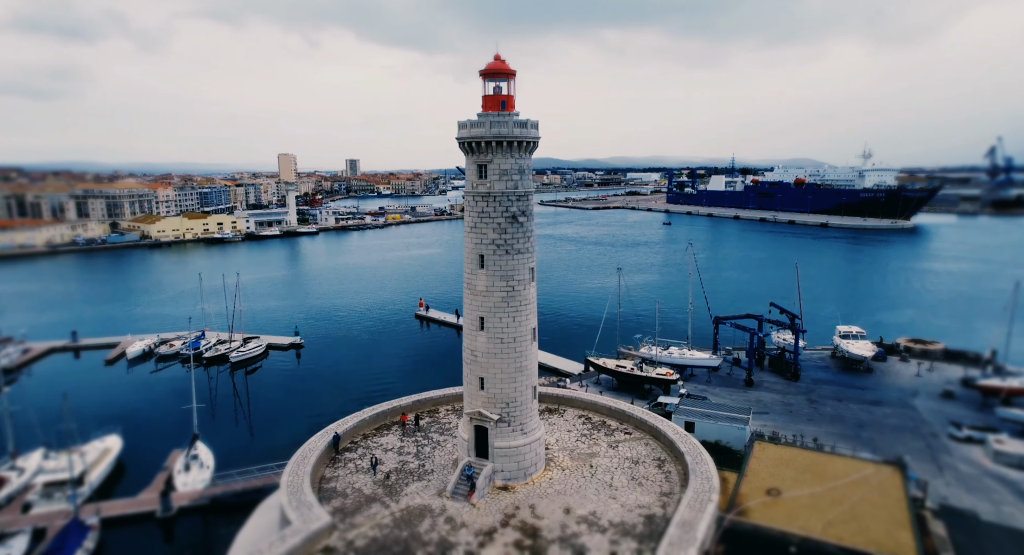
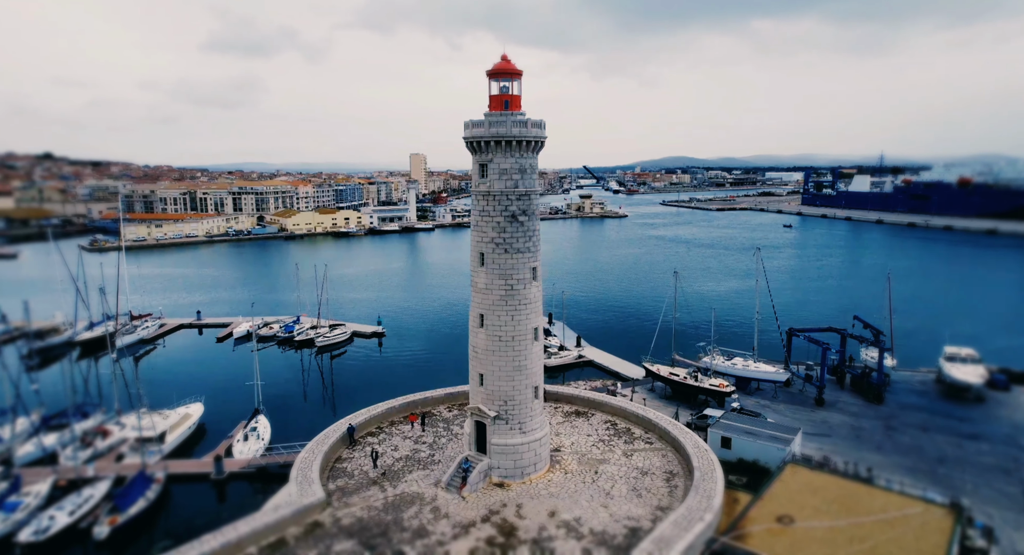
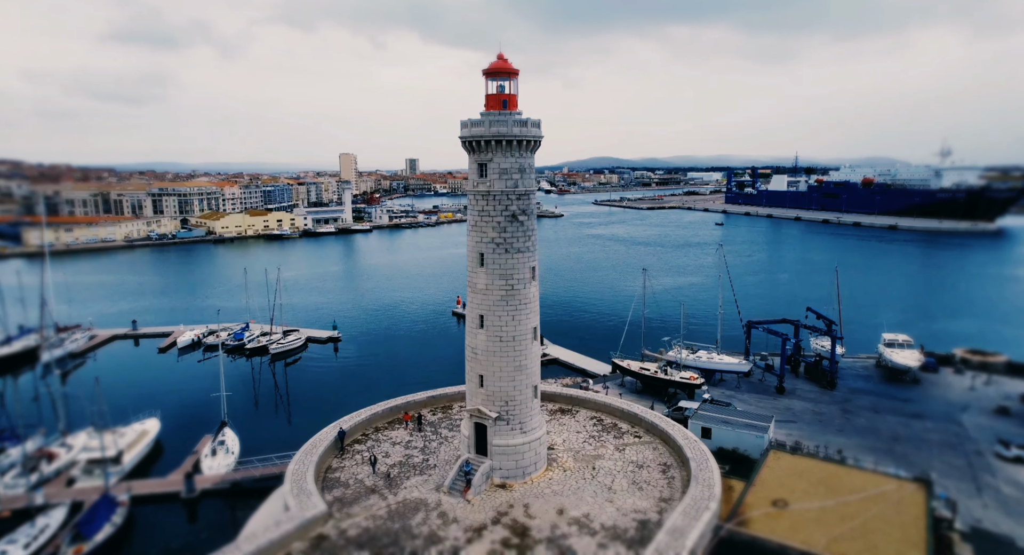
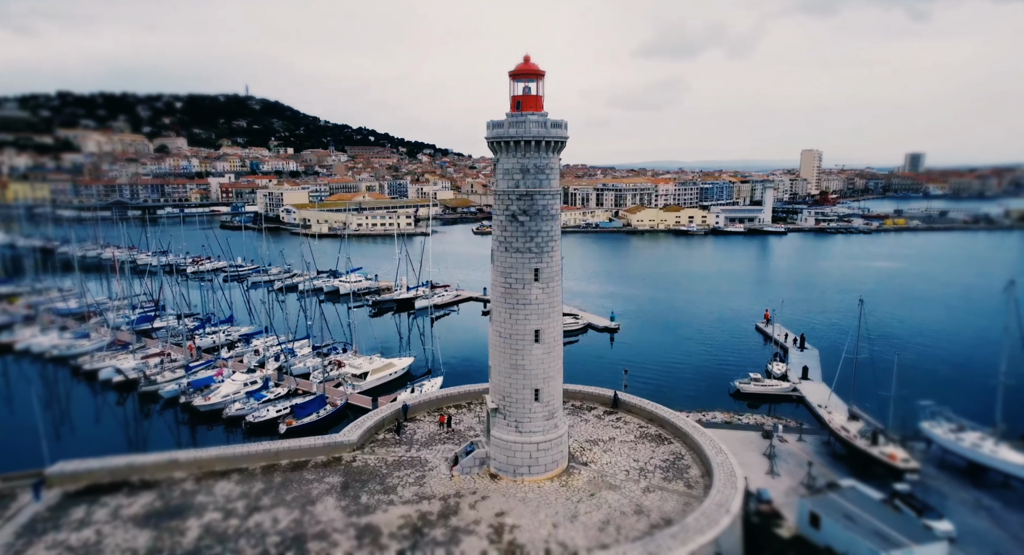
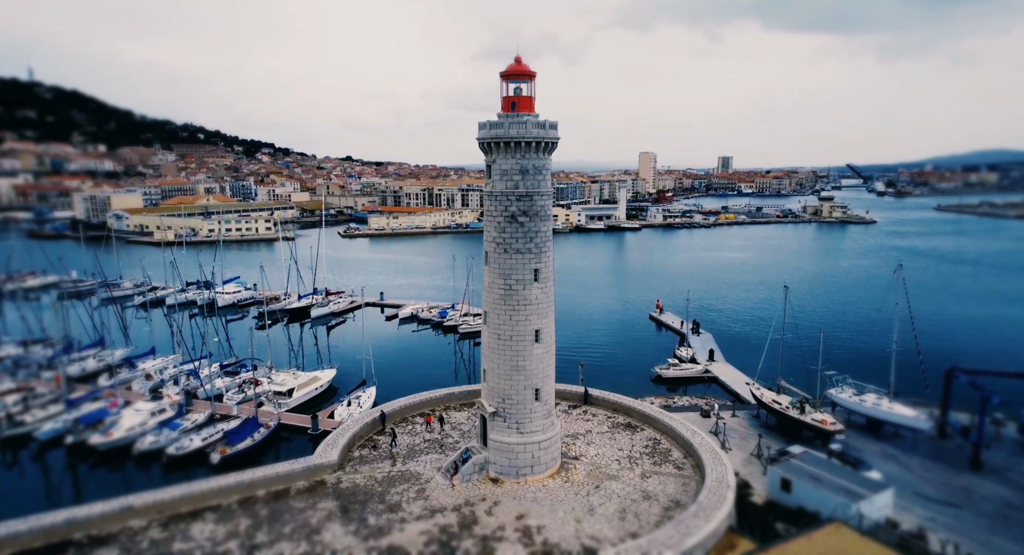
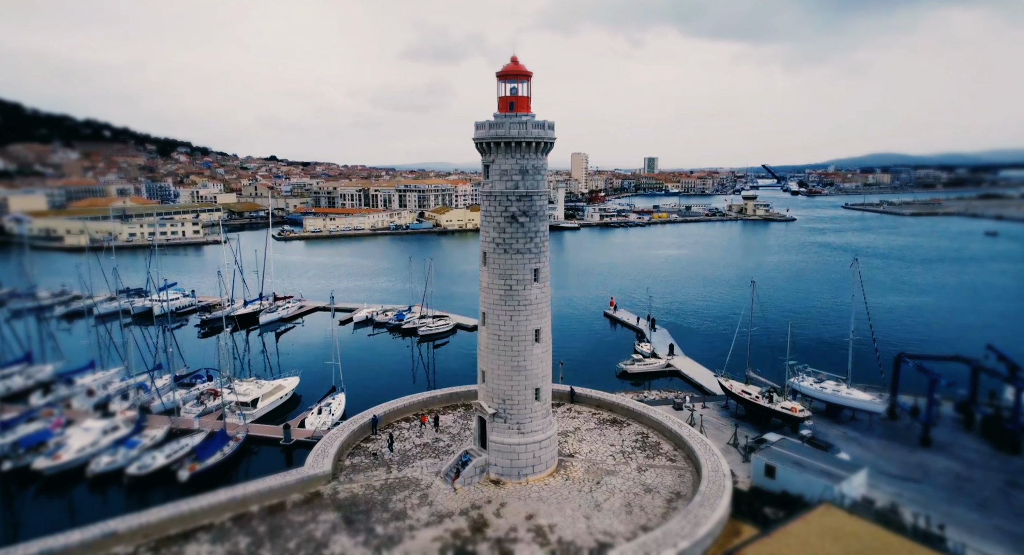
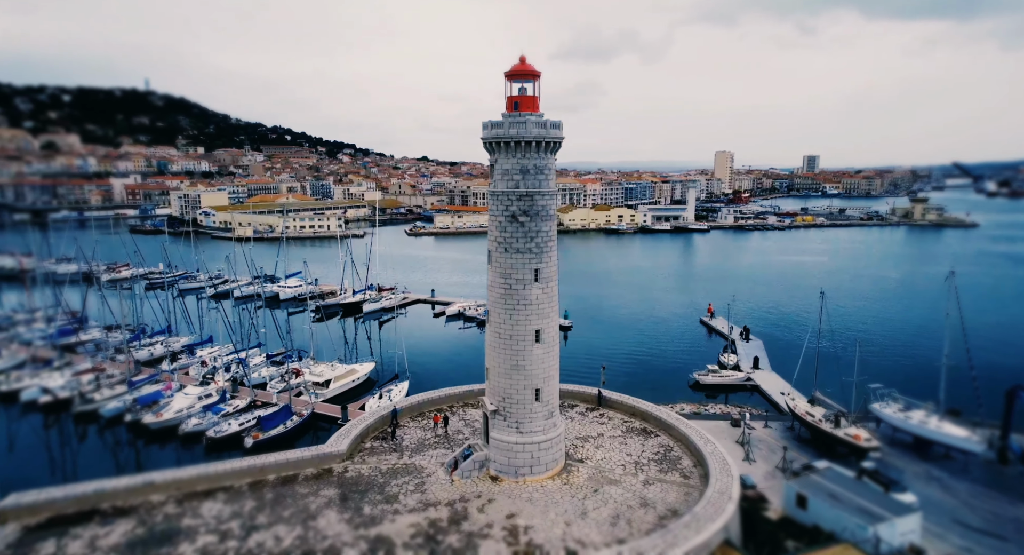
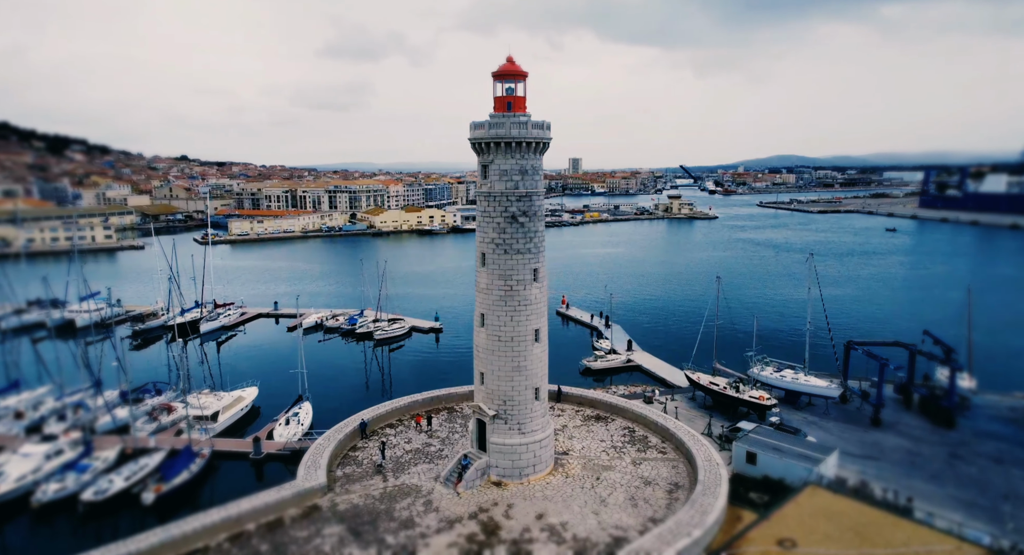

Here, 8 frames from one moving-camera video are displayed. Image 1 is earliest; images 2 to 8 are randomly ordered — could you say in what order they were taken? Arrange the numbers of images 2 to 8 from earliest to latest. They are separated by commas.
3, 2, 8, 6, 5, 7, 4
